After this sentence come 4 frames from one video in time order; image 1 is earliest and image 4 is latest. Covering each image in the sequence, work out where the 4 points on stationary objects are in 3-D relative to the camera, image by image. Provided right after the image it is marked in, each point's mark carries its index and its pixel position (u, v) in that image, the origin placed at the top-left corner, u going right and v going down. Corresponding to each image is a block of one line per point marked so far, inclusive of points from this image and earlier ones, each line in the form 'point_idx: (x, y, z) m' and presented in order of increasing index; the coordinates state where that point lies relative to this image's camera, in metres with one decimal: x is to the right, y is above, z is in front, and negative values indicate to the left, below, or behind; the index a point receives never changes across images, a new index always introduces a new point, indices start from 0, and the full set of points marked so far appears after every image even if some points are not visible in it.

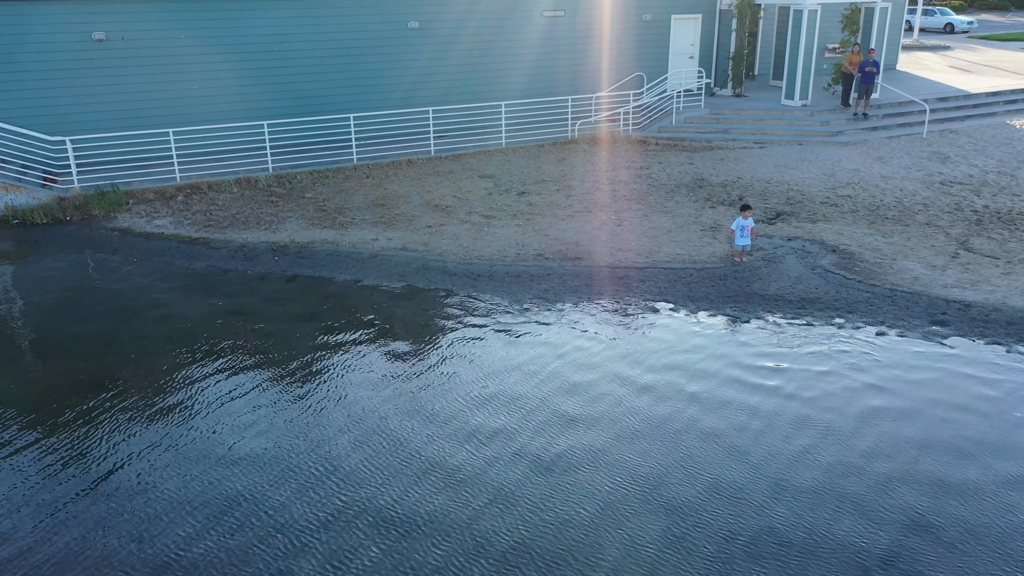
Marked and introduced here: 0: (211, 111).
0: (-6.0, +3.5, +15.9) m
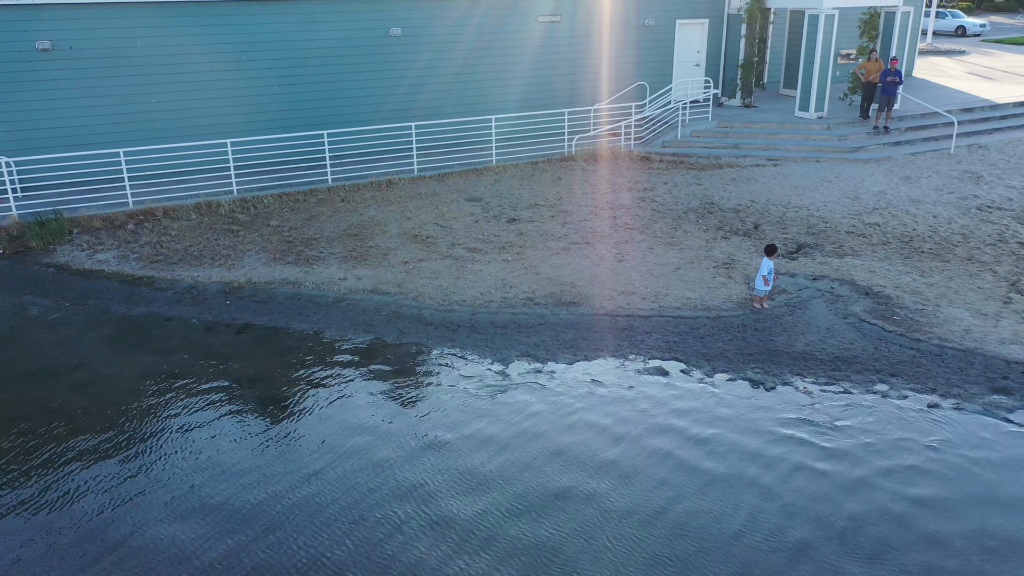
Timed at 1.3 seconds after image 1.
0: (-6.2, +2.9, +14.5) m
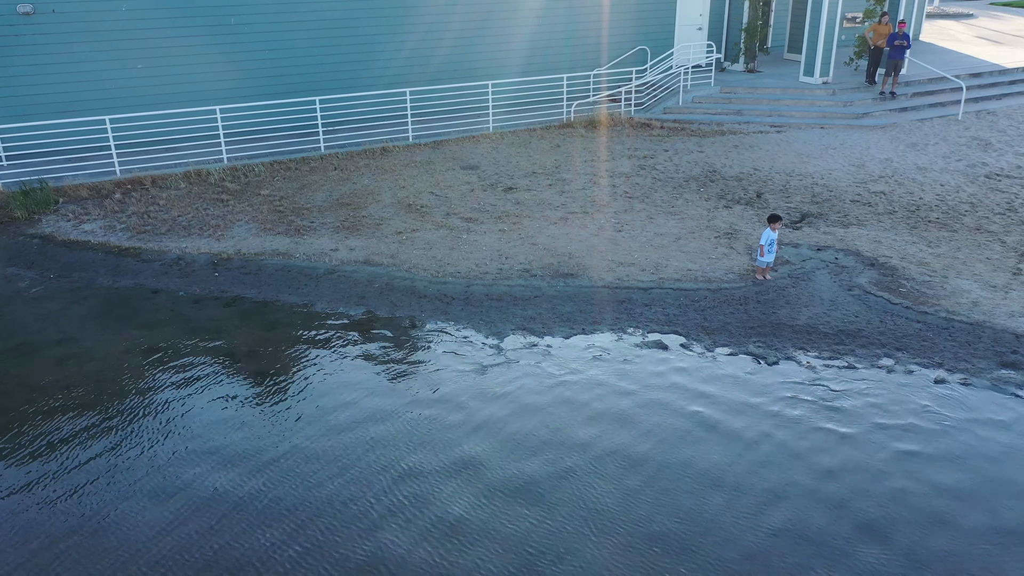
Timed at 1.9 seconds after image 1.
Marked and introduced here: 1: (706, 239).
0: (-6.3, +3.5, +14.1) m
1: (+2.5, +0.6, +10.1) m
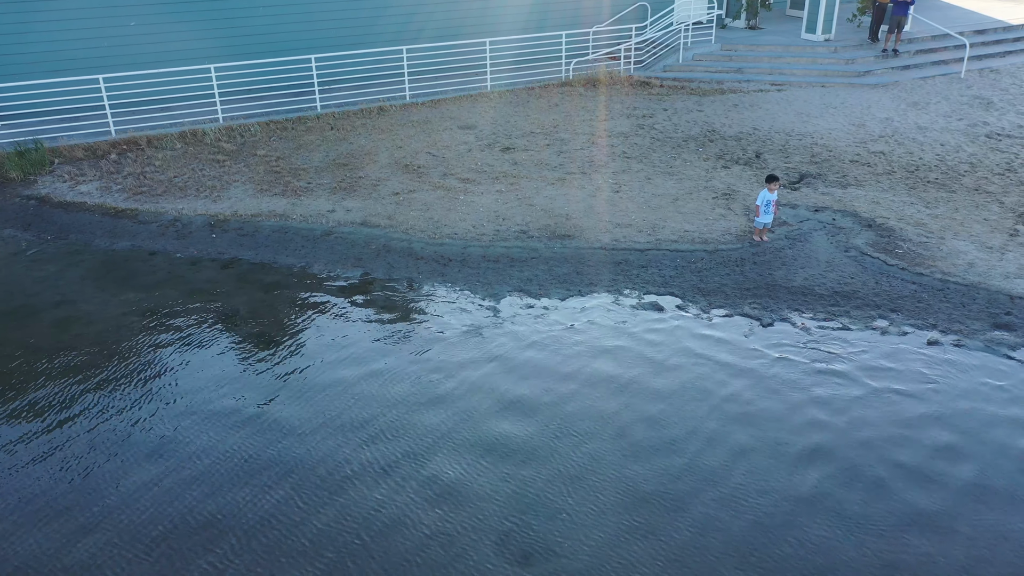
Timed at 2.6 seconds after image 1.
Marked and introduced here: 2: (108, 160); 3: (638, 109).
0: (-6.3, +4.2, +13.9) m
1: (+2.5, +1.1, +10.1) m
2: (-5.9, +1.9, +11.6) m
3: (+2.2, +3.1, +13.9) m
